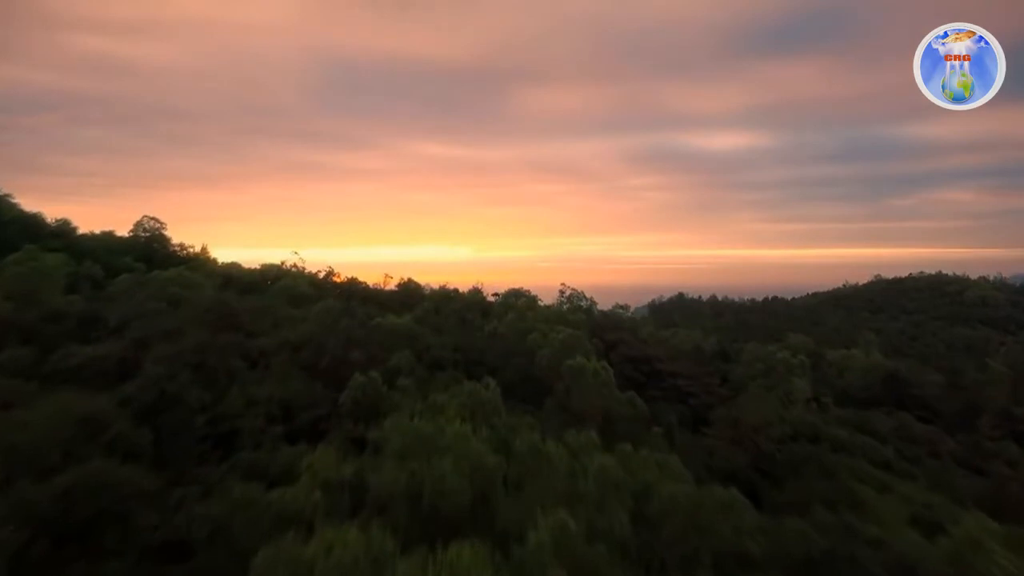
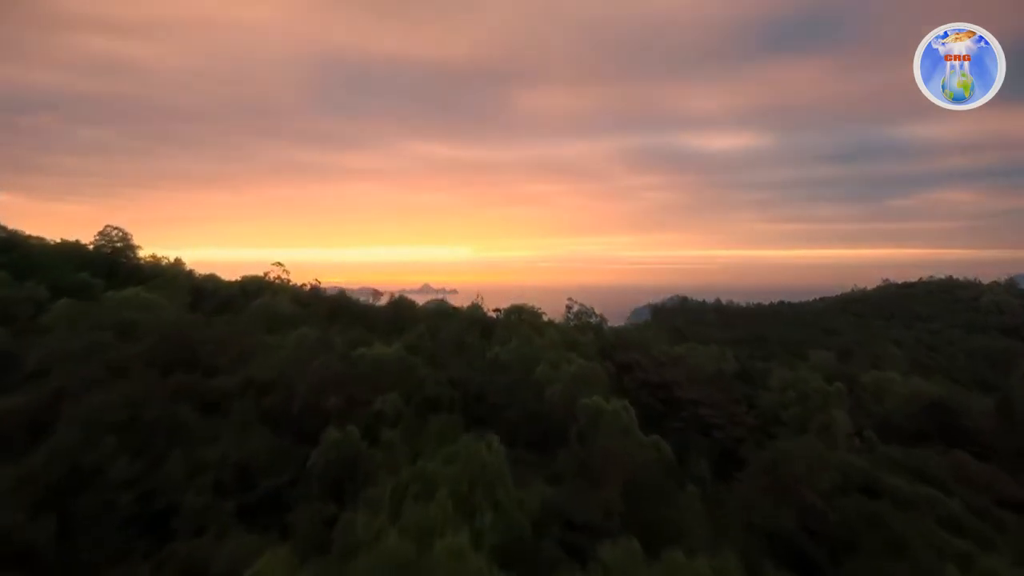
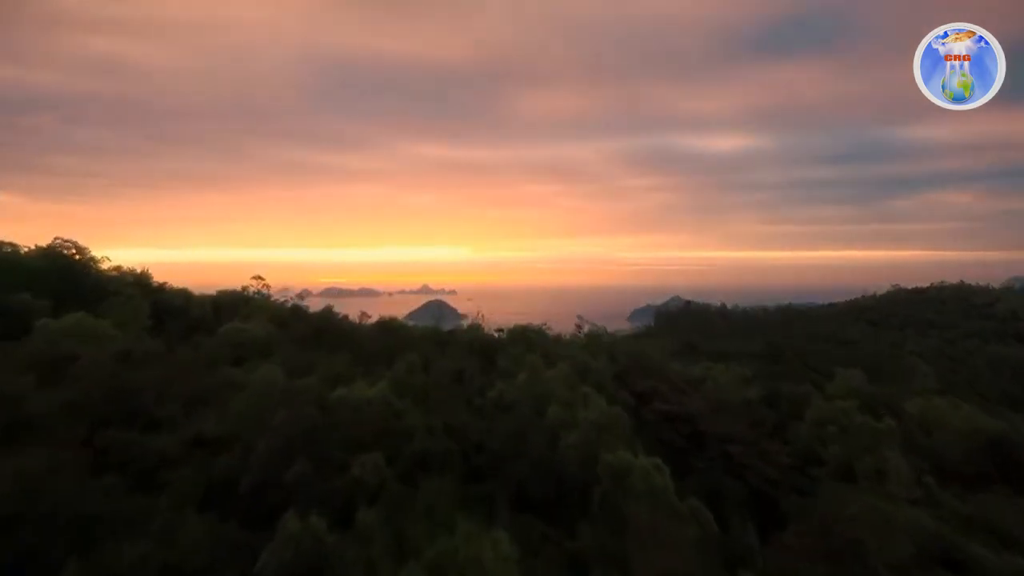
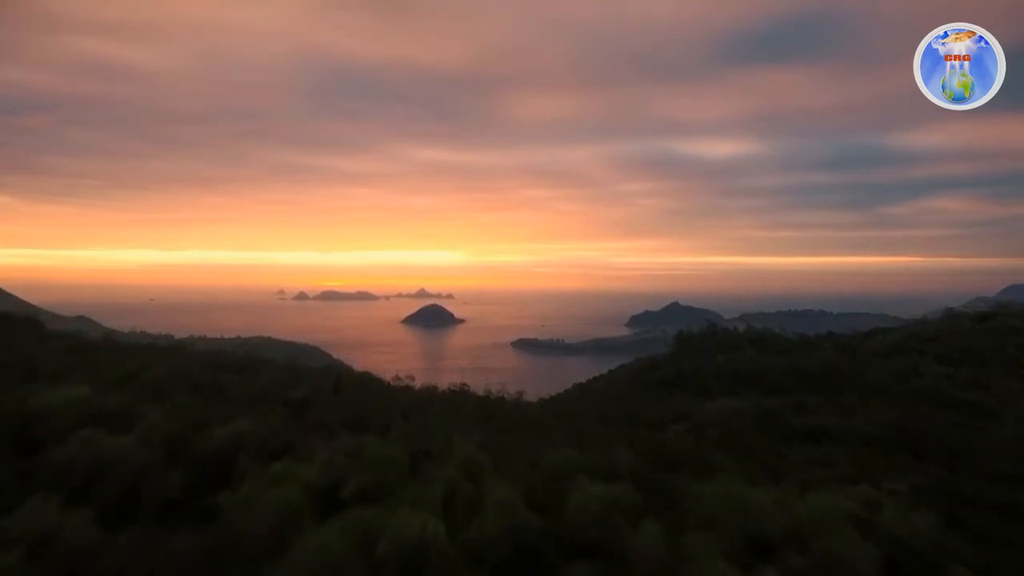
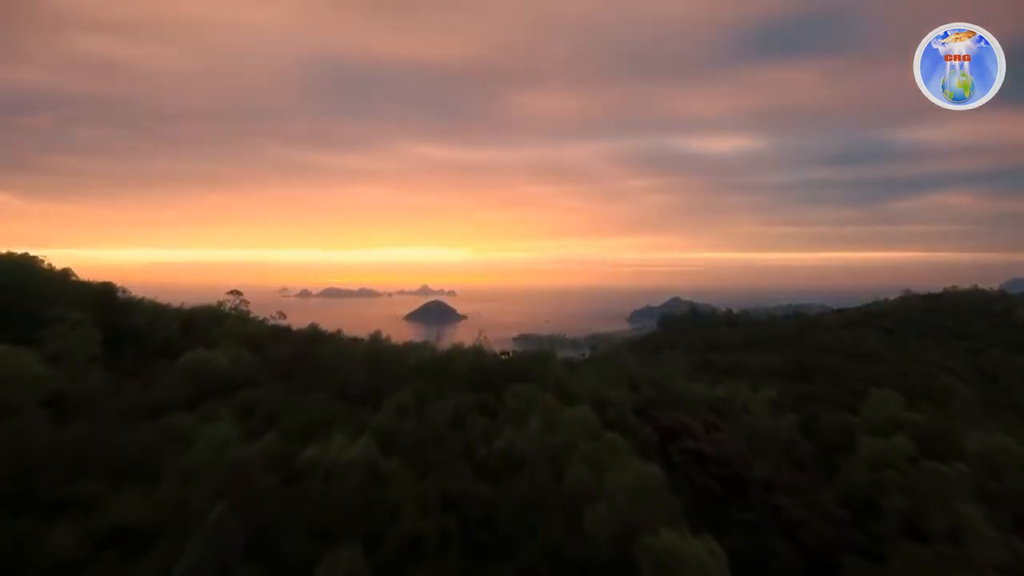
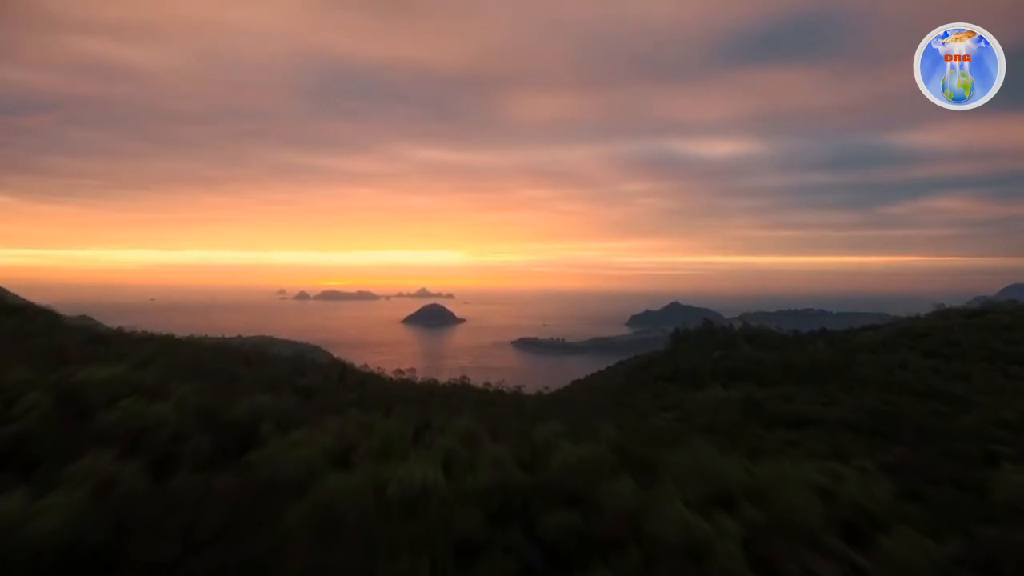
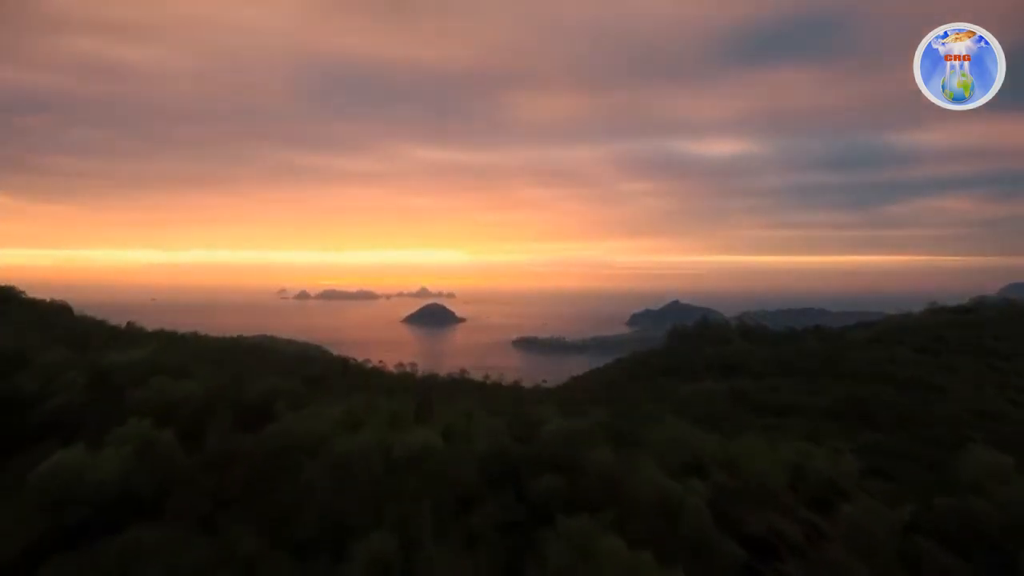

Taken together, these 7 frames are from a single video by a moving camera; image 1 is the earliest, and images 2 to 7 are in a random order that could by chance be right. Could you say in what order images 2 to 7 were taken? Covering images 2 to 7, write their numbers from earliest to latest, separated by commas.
2, 3, 5, 7, 6, 4
